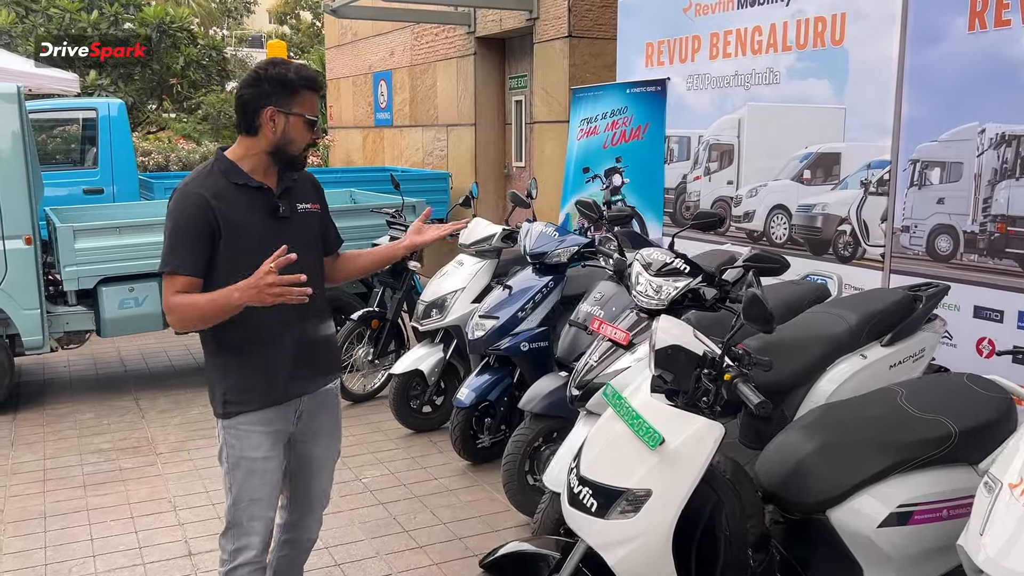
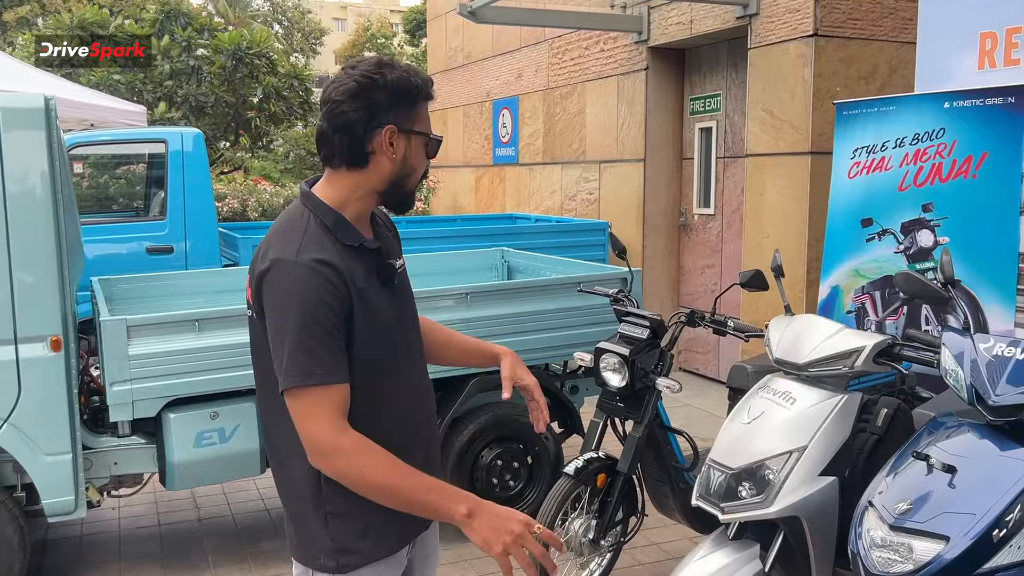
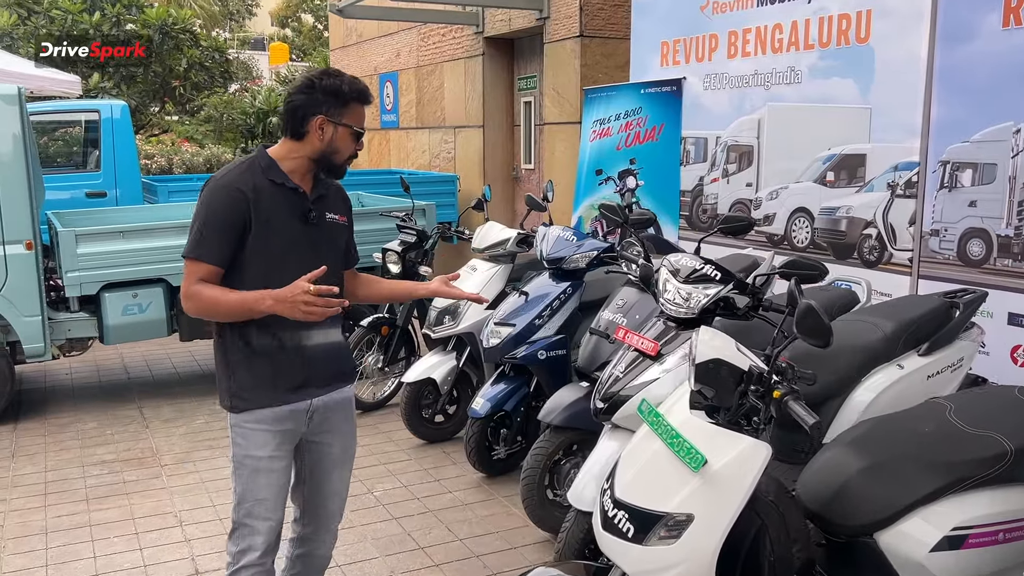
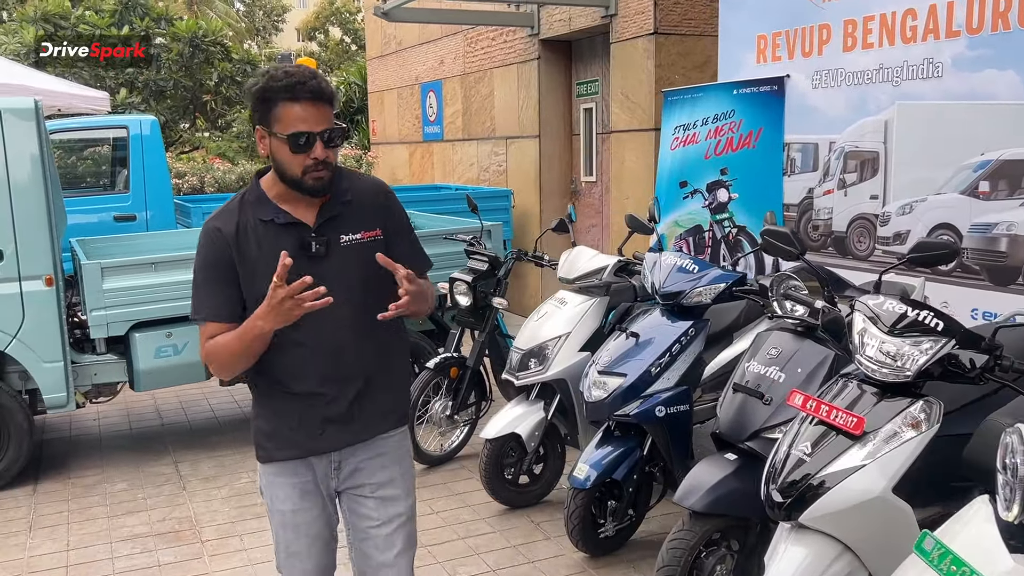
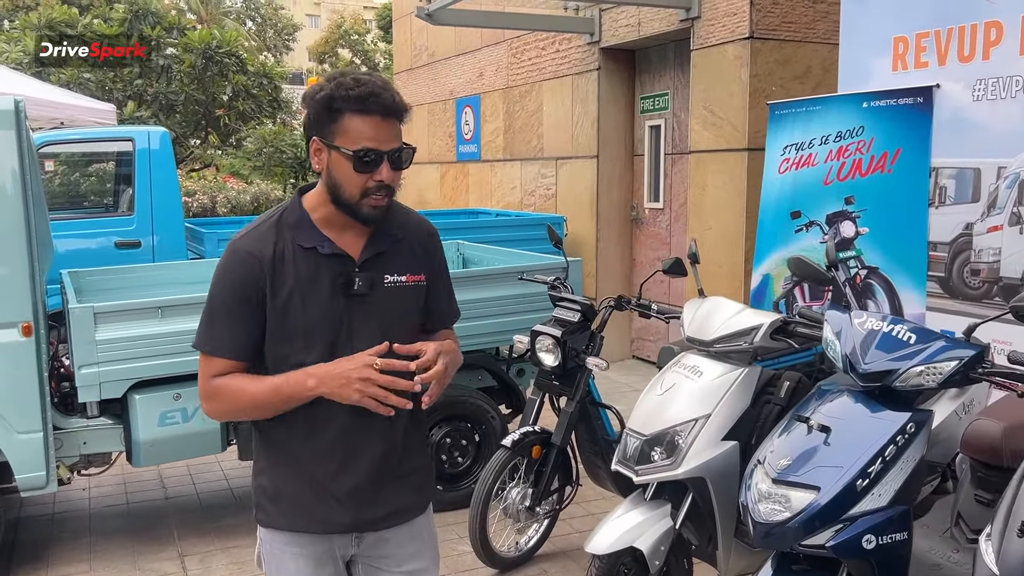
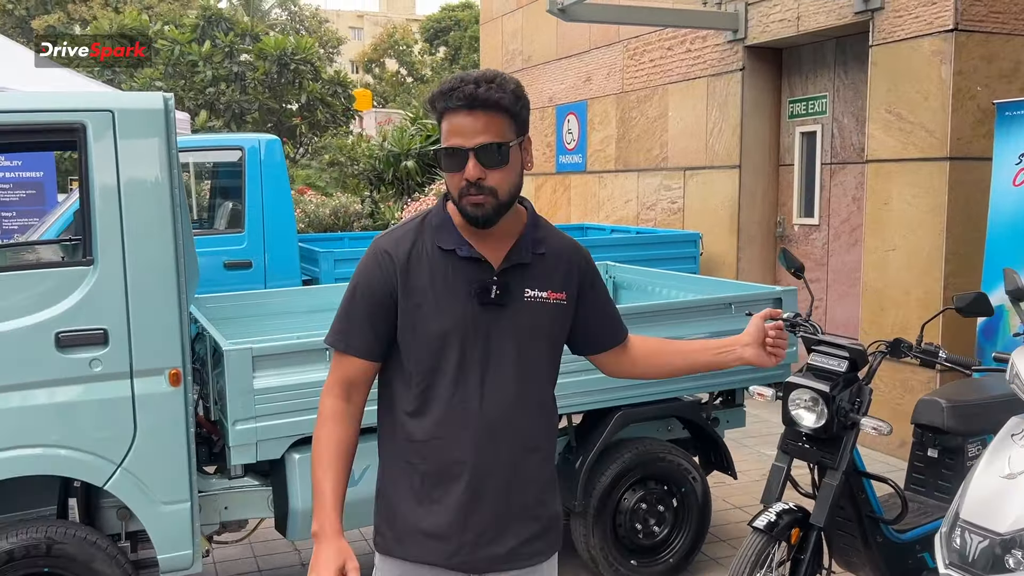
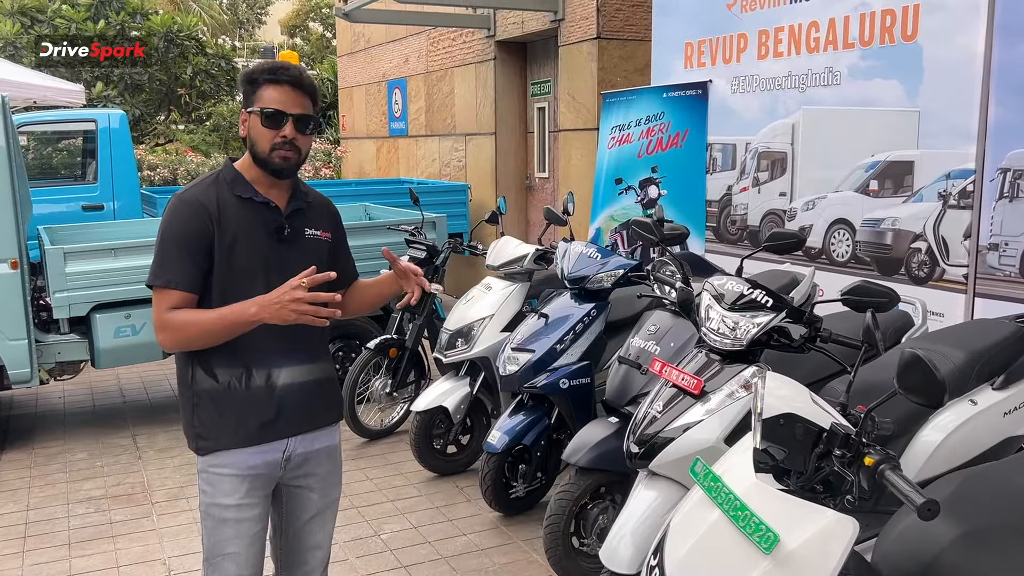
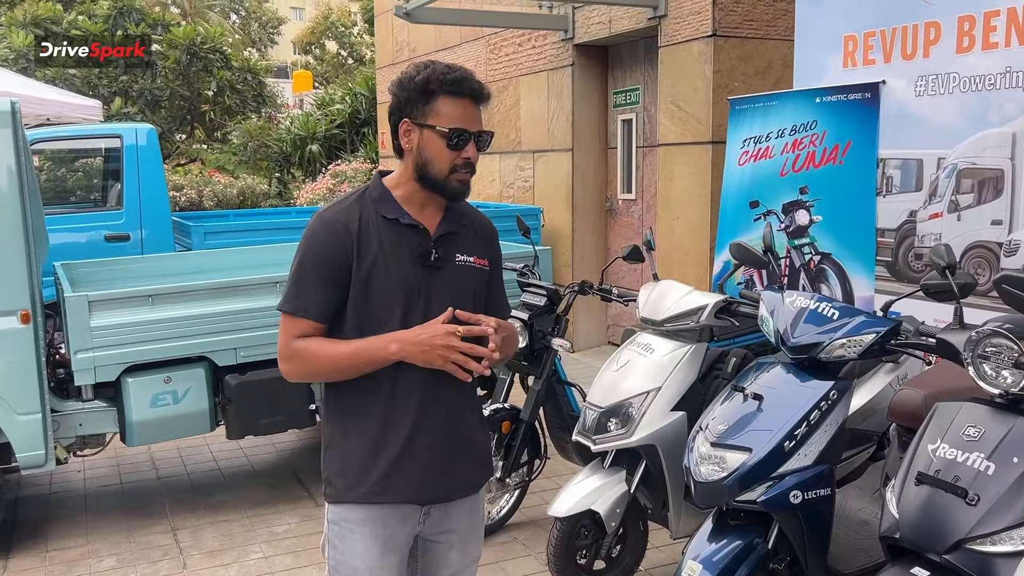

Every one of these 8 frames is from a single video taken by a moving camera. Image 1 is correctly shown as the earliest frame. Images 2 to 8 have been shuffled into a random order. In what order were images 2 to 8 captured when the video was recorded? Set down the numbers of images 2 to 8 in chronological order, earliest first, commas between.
3, 7, 4, 8, 5, 2, 6
